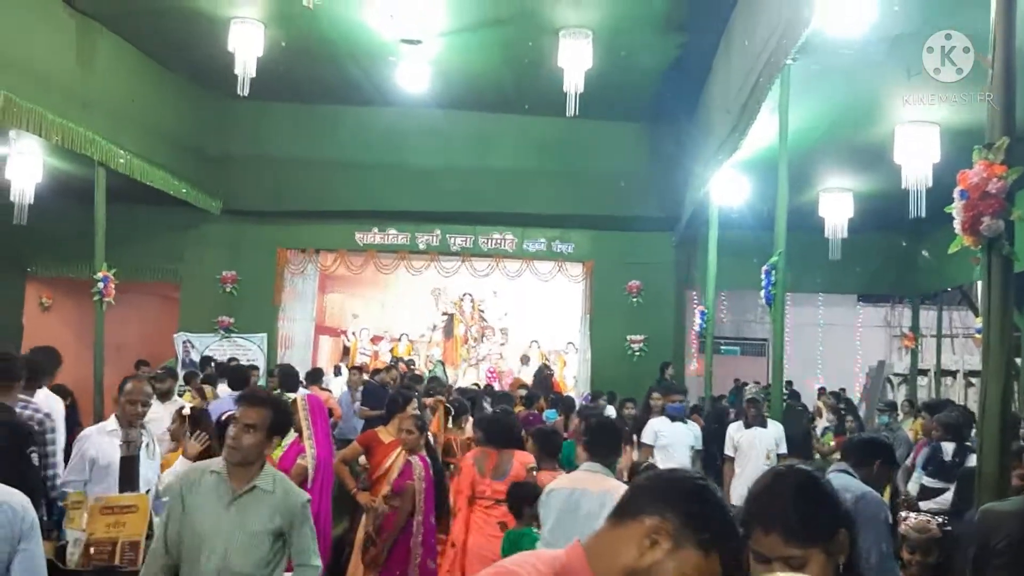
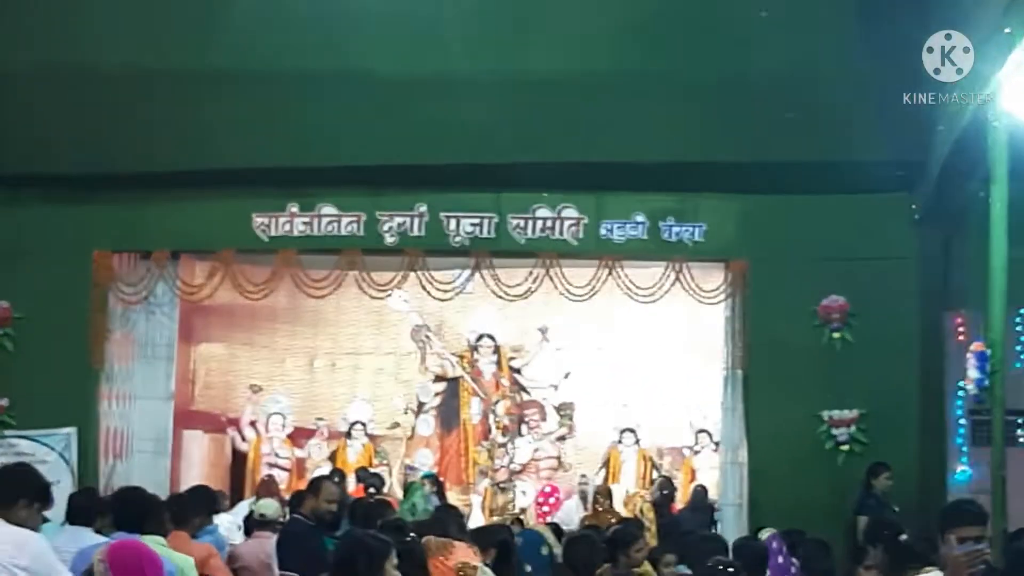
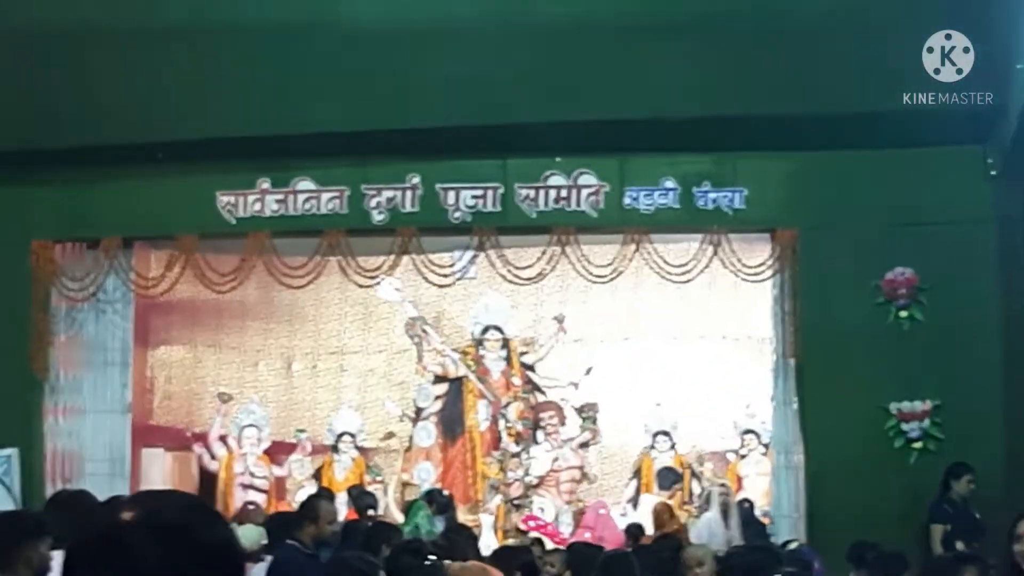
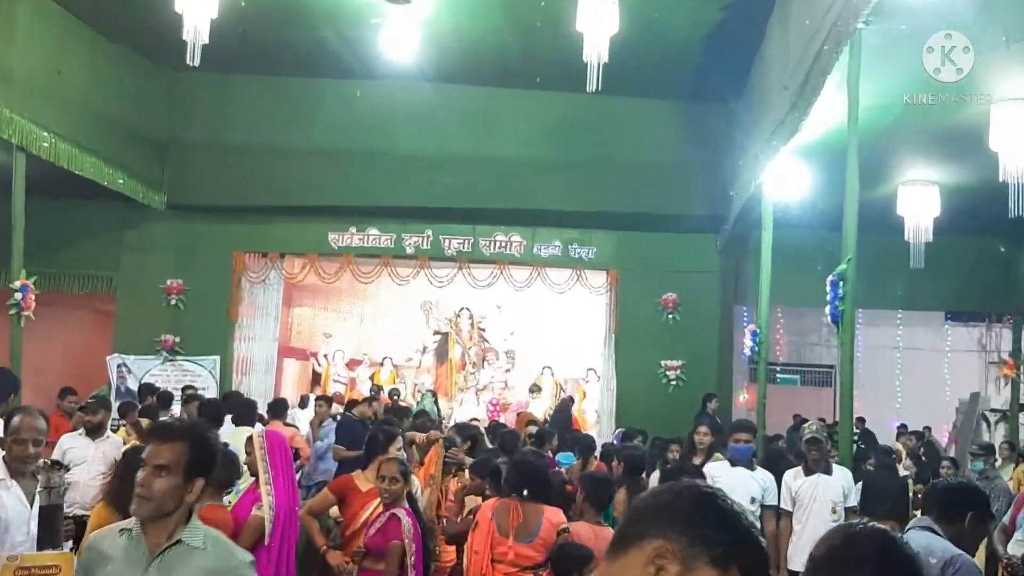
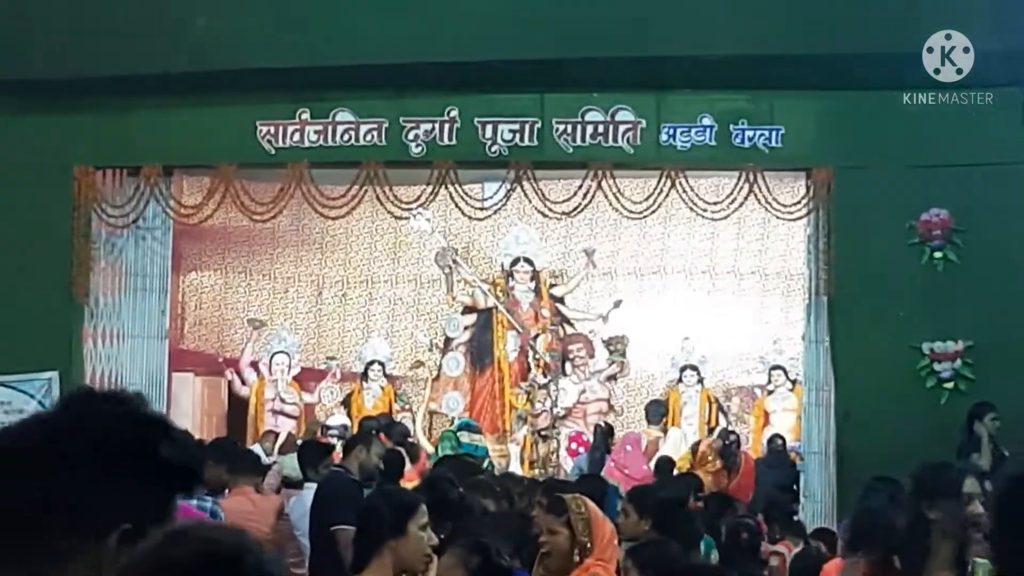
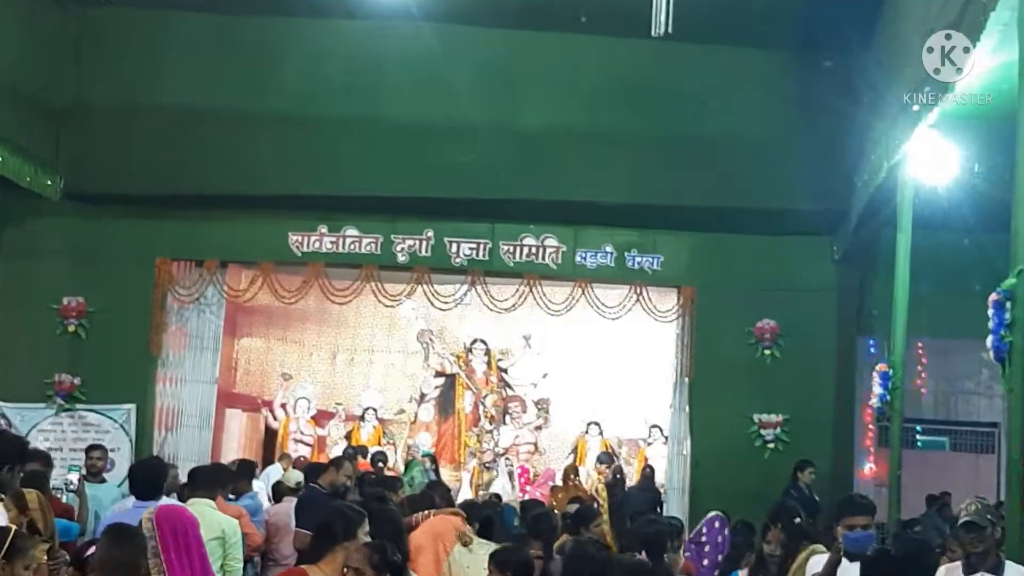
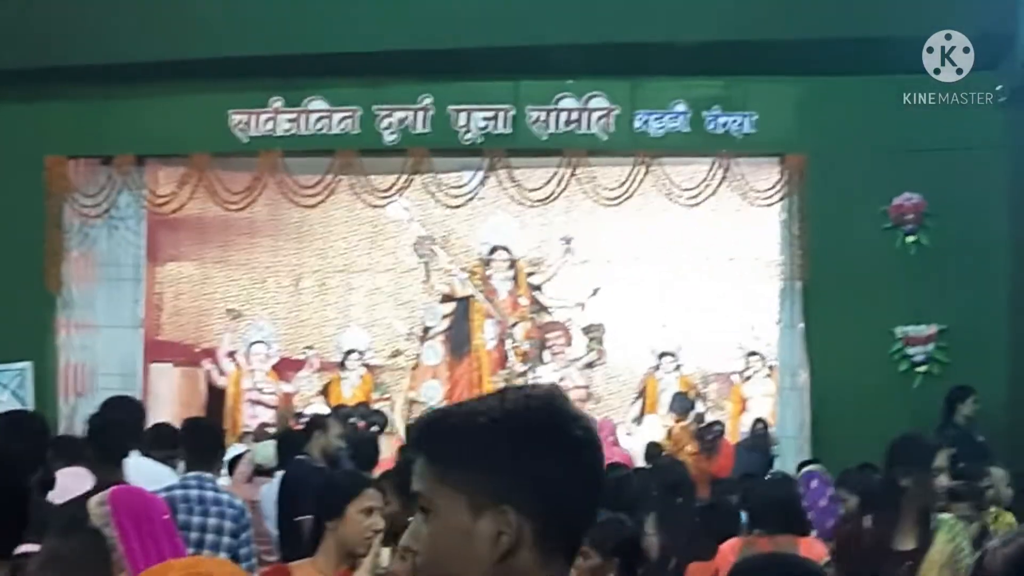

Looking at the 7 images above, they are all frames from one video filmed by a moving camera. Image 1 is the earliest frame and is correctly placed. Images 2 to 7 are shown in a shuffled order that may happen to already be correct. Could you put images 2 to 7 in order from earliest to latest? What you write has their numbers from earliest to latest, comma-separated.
4, 6, 2, 3, 7, 5
